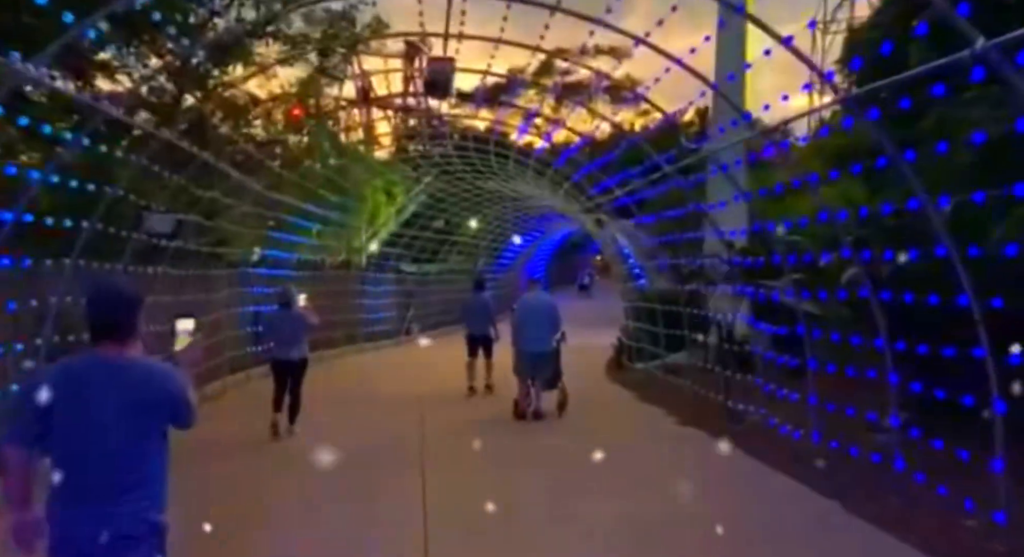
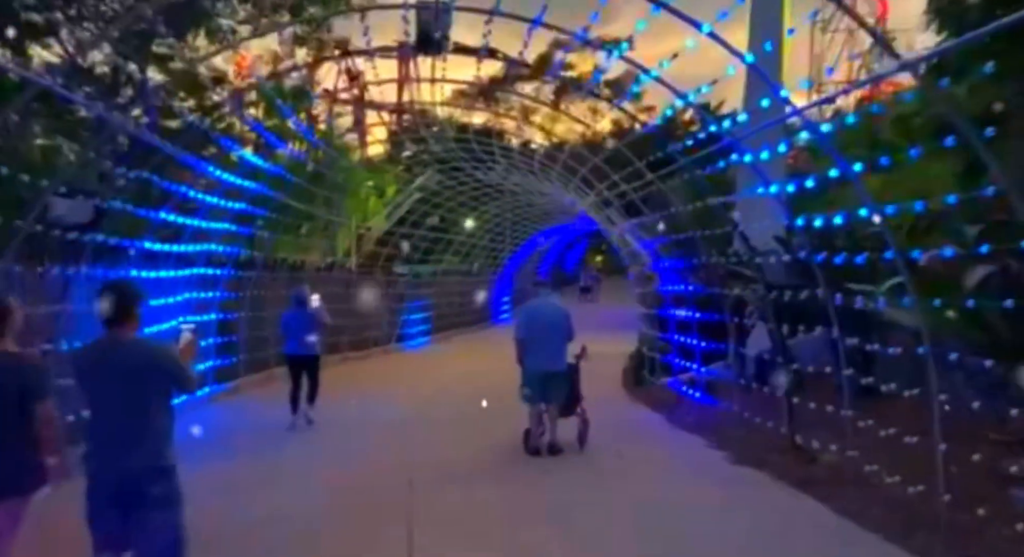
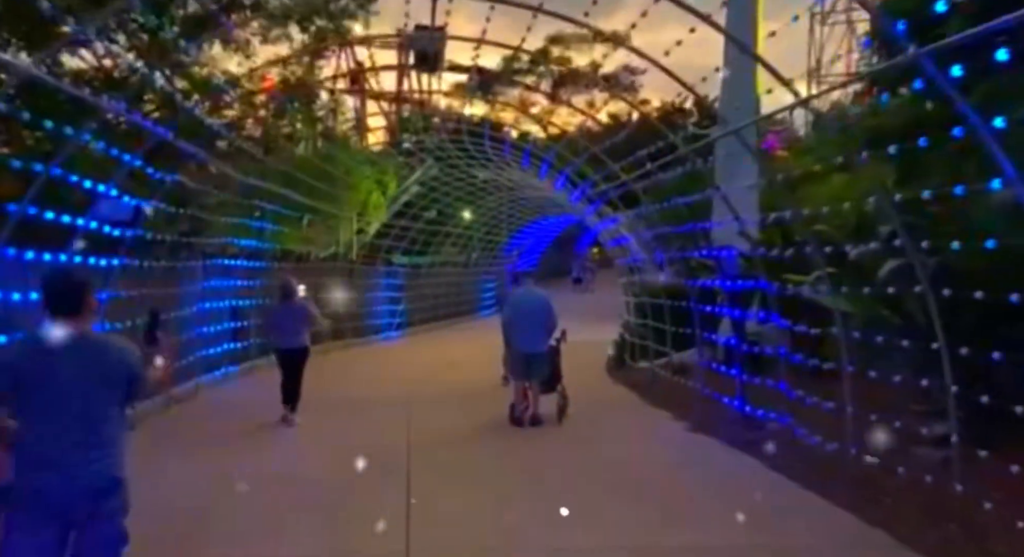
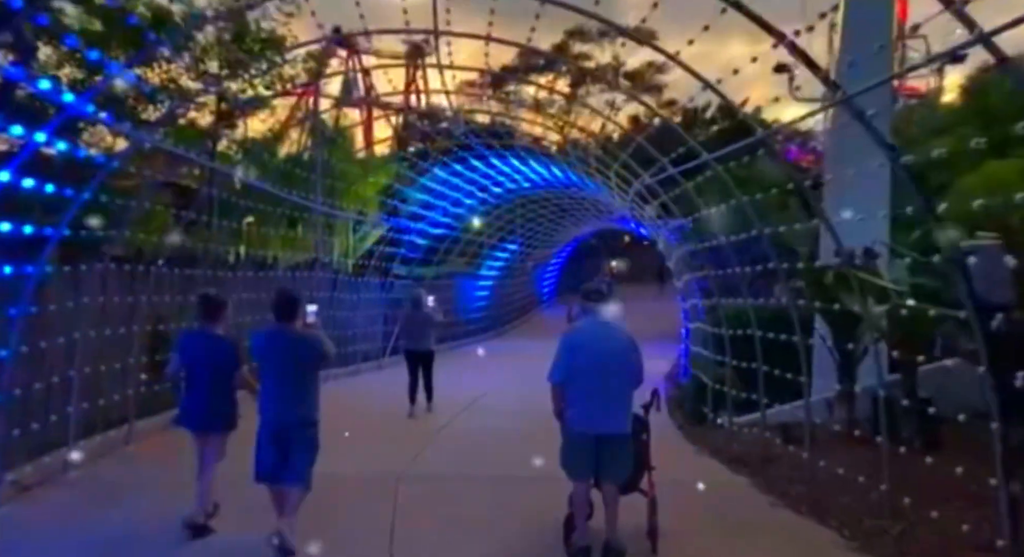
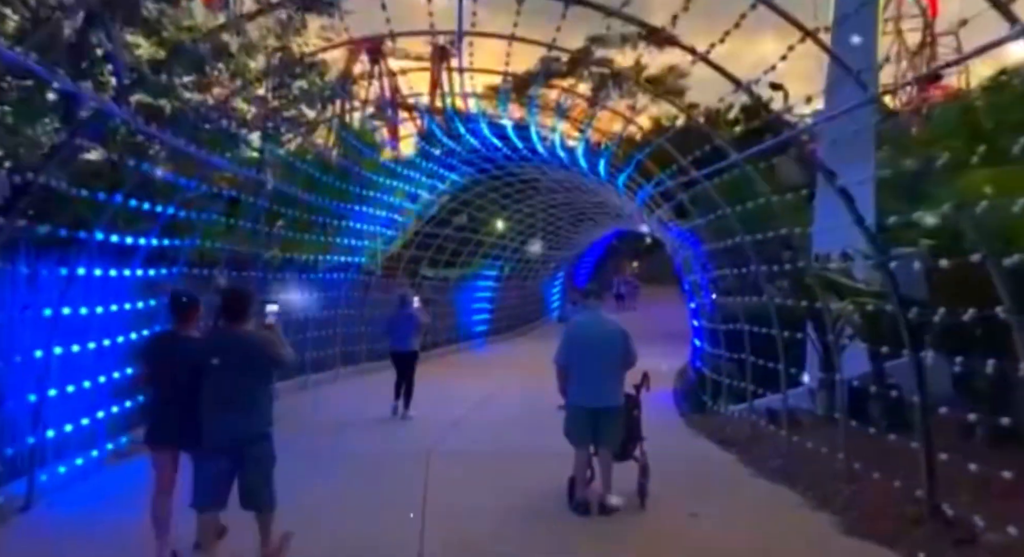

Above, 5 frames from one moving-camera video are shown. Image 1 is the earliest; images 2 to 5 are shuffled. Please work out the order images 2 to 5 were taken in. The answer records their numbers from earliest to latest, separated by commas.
3, 2, 5, 4
